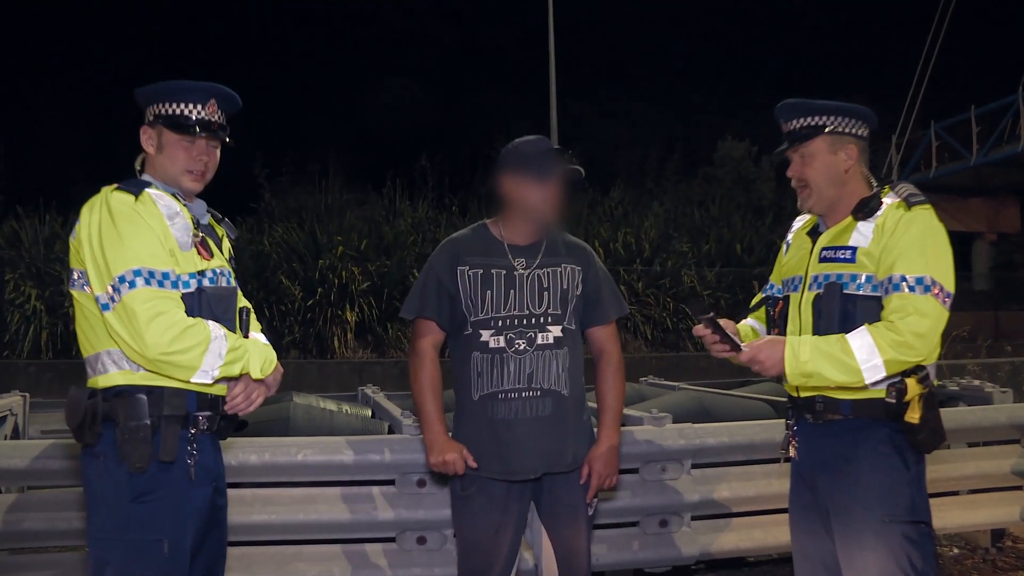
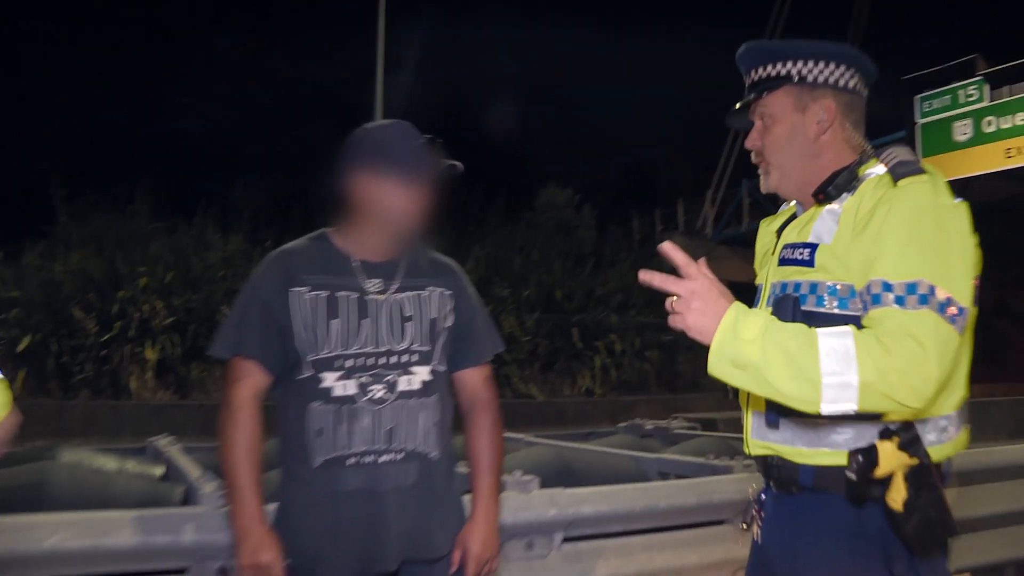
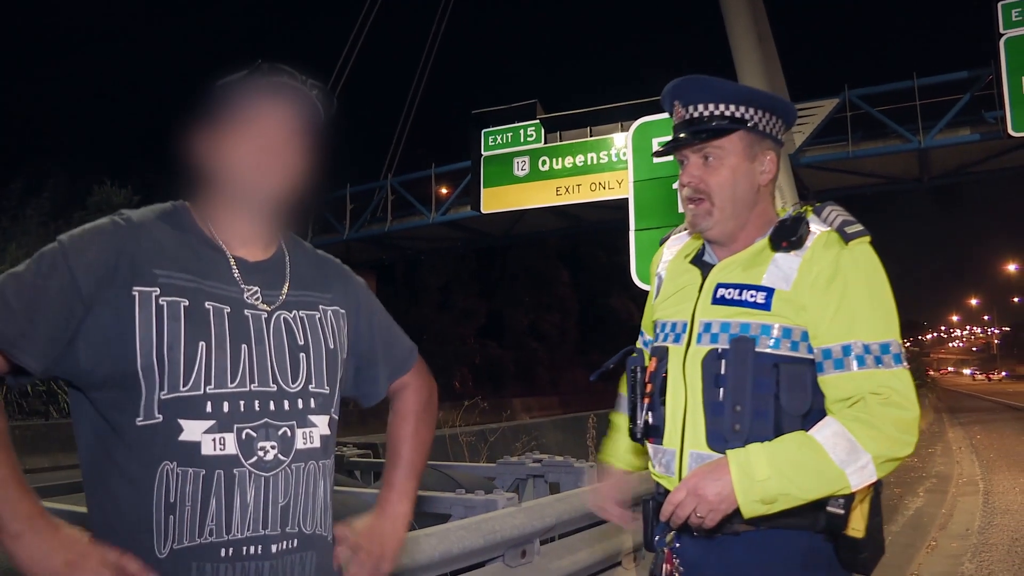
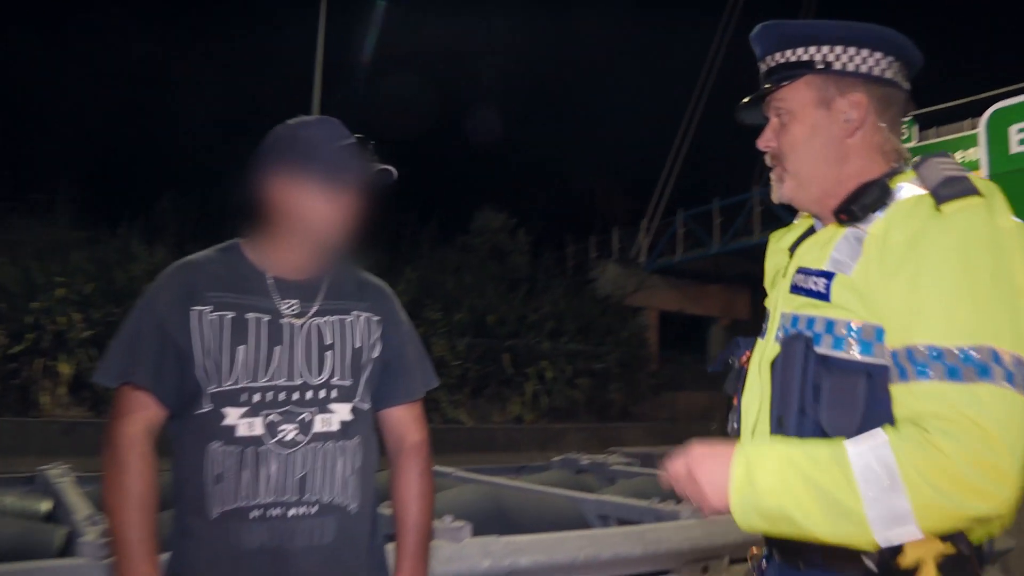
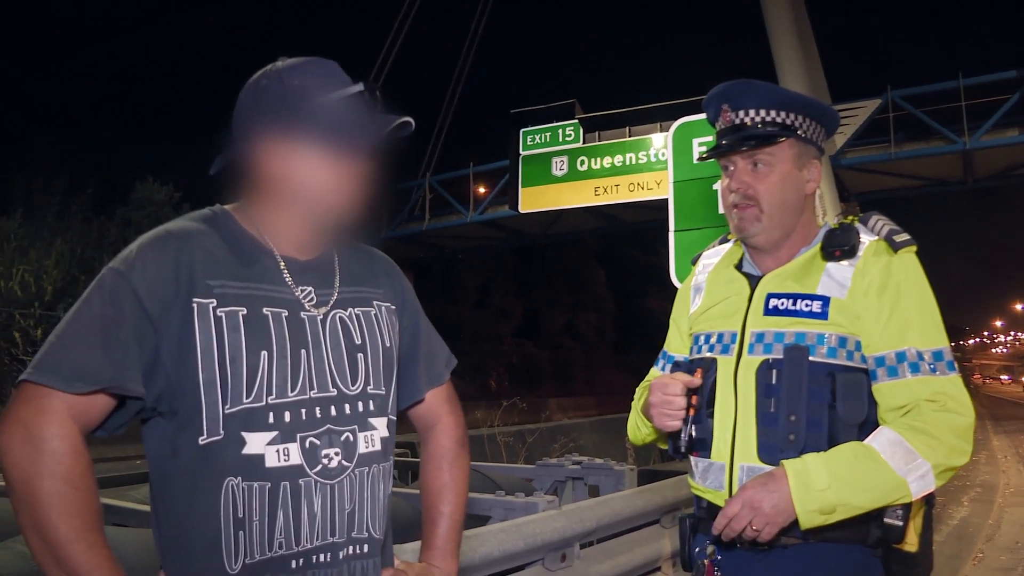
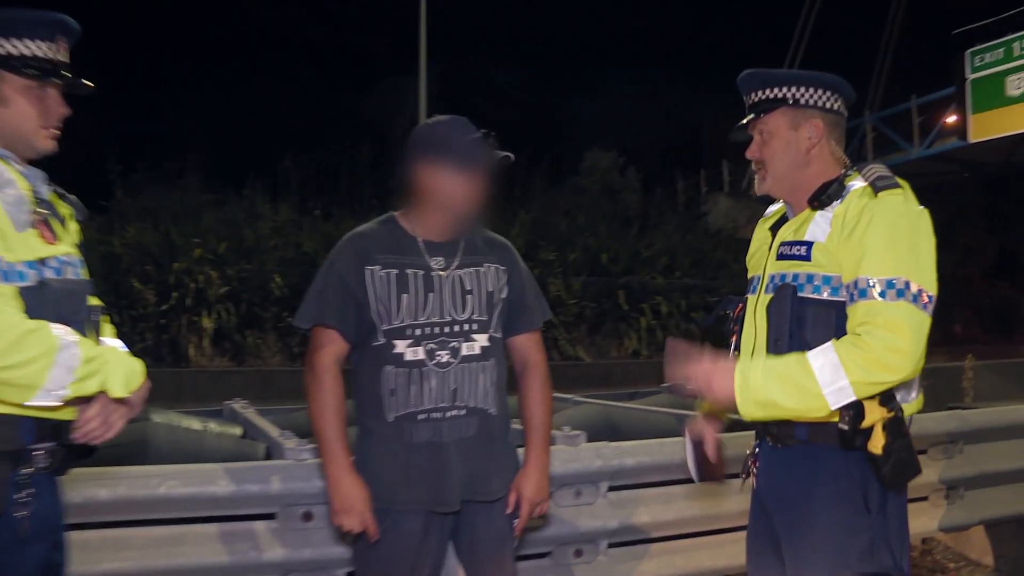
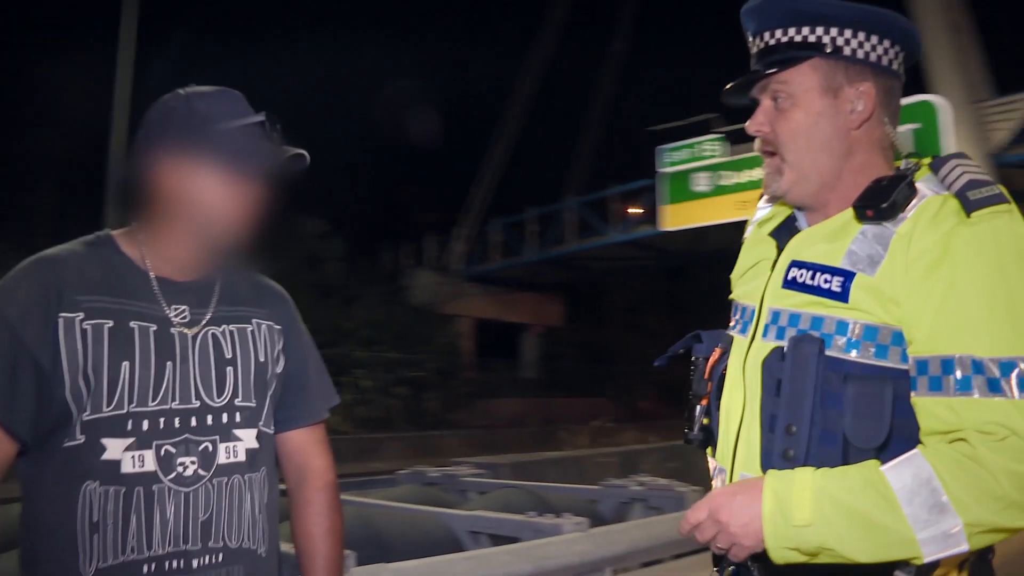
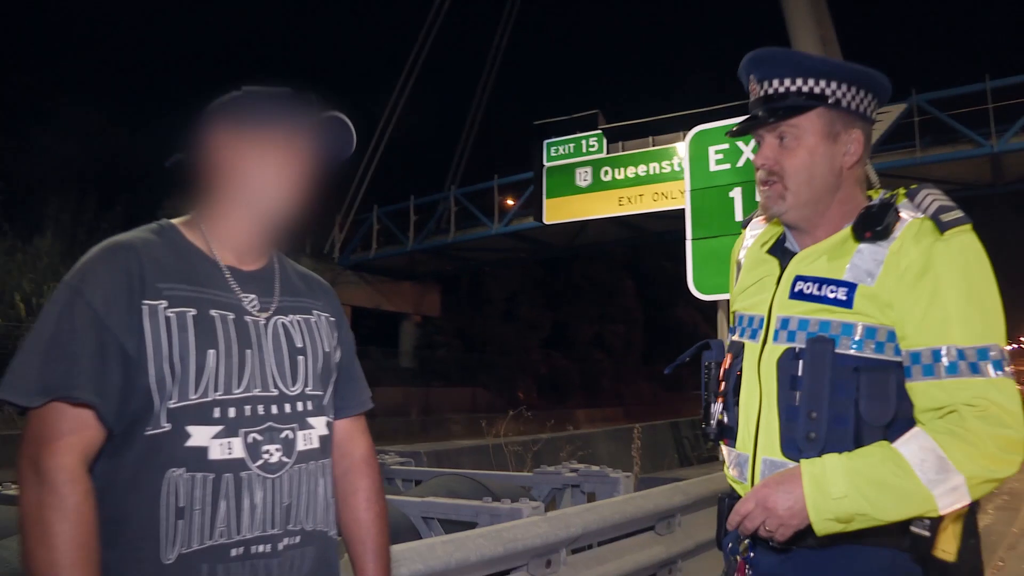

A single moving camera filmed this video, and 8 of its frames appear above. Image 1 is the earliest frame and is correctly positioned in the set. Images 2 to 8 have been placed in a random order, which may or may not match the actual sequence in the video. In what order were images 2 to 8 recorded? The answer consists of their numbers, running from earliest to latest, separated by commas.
6, 2, 4, 7, 8, 3, 5
